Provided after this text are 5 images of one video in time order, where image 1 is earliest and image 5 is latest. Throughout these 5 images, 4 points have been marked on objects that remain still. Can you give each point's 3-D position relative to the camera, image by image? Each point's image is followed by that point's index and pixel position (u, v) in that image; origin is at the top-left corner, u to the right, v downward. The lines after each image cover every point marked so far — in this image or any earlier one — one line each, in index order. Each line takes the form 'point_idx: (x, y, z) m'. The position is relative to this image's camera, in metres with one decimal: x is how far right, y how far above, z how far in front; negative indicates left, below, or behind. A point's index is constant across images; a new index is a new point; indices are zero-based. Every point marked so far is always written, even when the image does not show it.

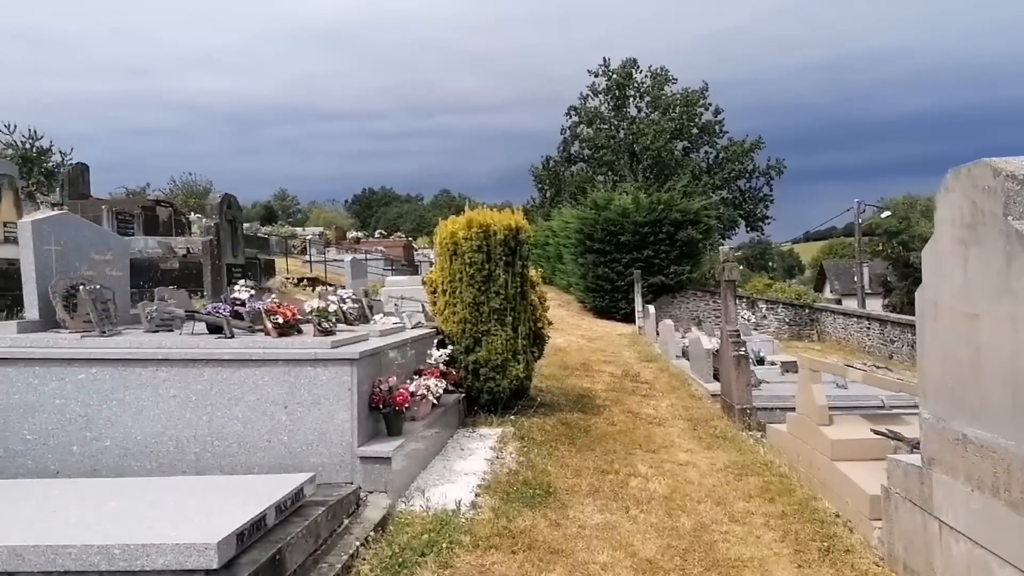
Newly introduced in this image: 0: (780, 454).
0: (+2.6, -1.6, +7.0) m
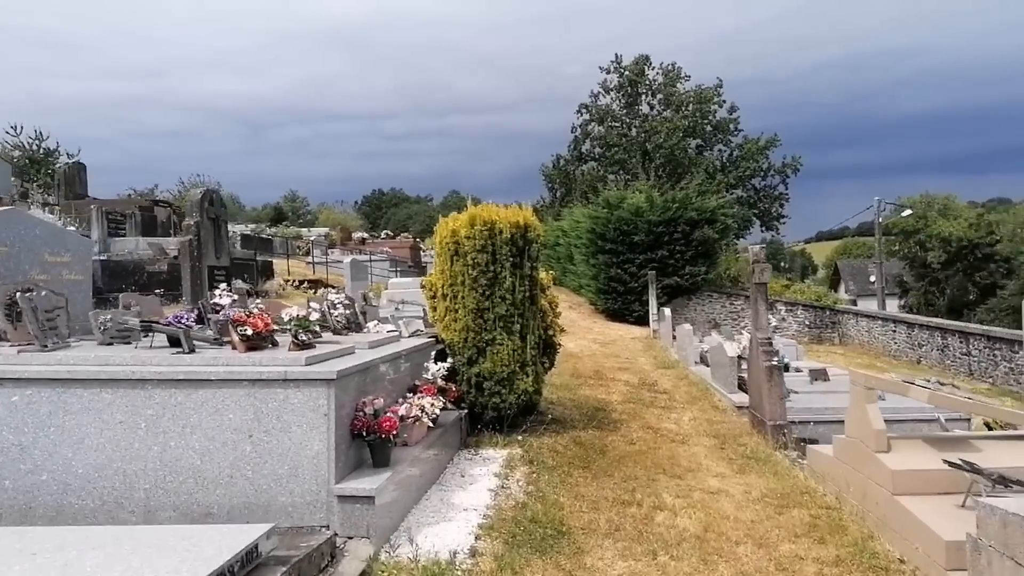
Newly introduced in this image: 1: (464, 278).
0: (+2.6, -1.6, +6.1) m
1: (-0.5, +0.1, +7.0) m
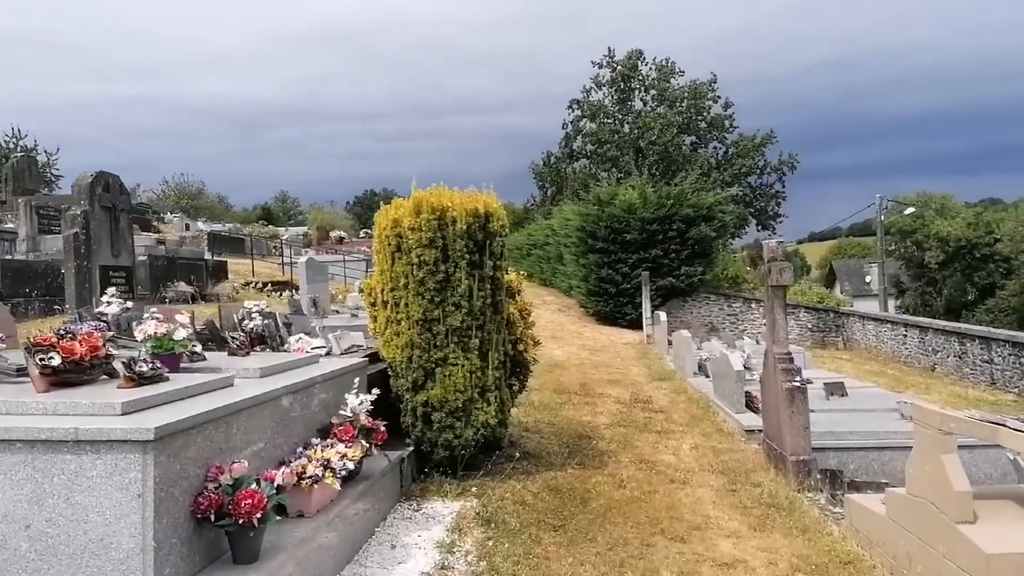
0: (+2.3, -1.7, +4.7) m
1: (-0.8, +0.1, +5.5) m
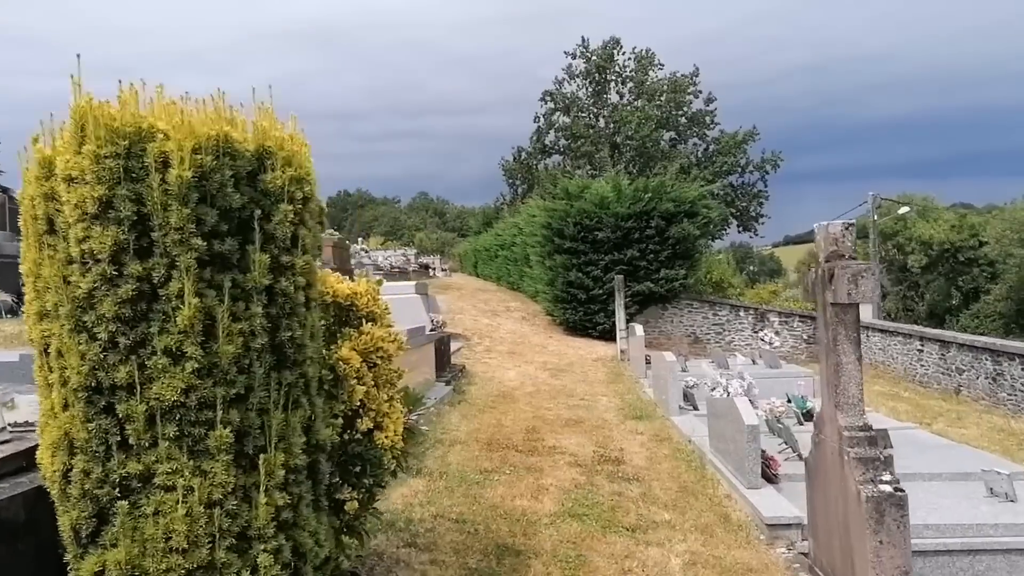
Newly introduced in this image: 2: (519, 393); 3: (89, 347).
0: (+1.6, -1.8, +1.7) m
1: (-1.5, 0.0, +2.4) m
2: (+0.1, -1.6, +11.1) m
3: (-1.4, -0.2, +2.4) m
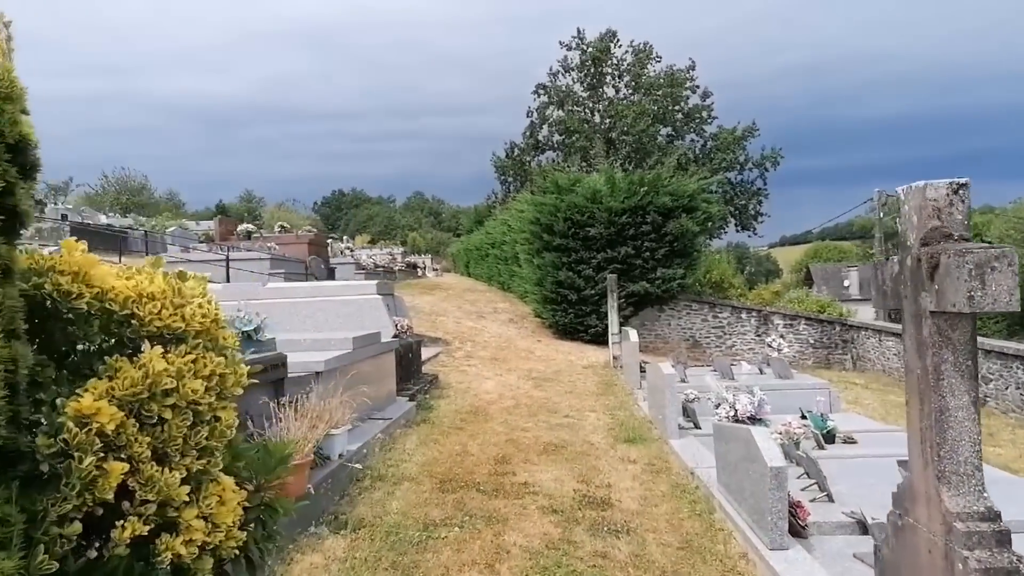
0: (+1.3, -1.8, +0.3) m
1: (-1.8, 0.0, +1.0) m
2: (-0.2, -1.6, +9.7) m
3: (-1.7, -0.2, +1.0) m
